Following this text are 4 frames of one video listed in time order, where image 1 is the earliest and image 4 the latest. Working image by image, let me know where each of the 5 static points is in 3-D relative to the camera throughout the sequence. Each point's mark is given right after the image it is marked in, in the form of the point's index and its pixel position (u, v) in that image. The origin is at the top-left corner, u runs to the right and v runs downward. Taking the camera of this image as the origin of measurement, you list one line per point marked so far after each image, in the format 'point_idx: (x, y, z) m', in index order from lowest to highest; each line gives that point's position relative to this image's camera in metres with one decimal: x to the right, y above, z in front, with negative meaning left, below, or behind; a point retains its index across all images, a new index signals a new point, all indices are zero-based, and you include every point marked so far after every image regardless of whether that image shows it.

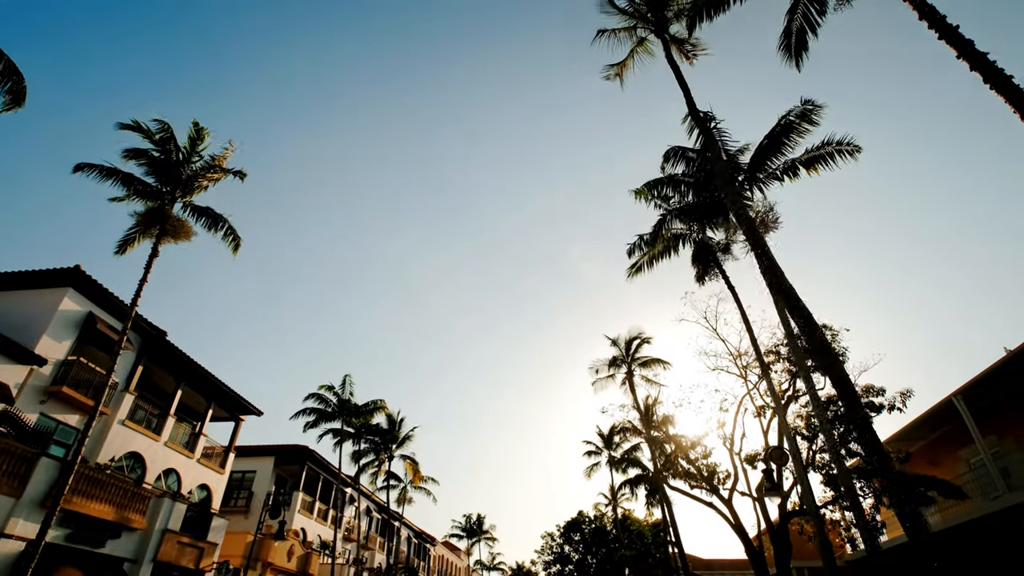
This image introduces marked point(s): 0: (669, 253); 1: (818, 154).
0: (+4.7, +1.0, +15.0) m
1: (+7.5, +3.2, +12.2) m
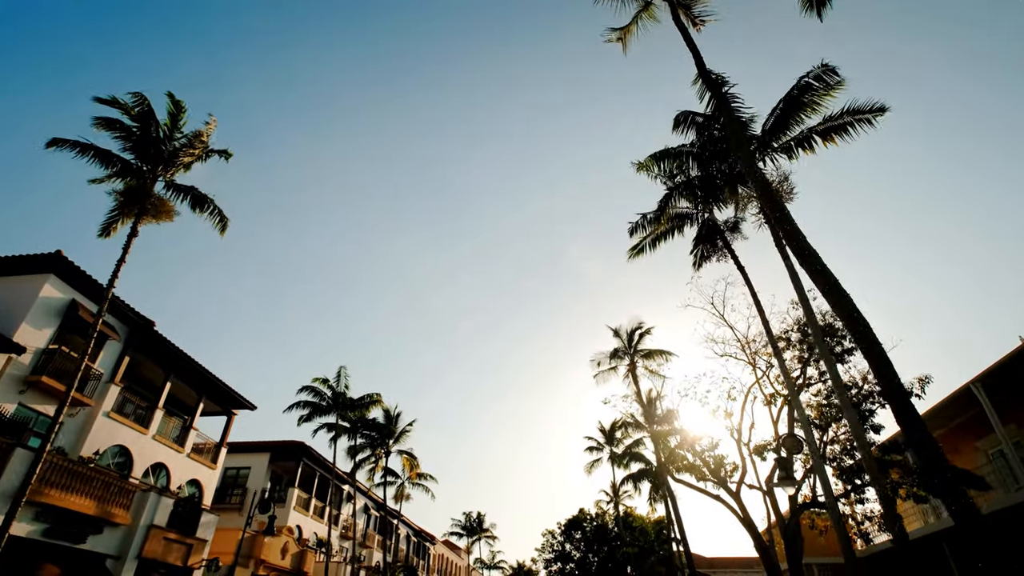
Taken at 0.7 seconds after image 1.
0: (+4.6, +1.5, +14.3) m
1: (+7.4, +3.7, +11.5) m
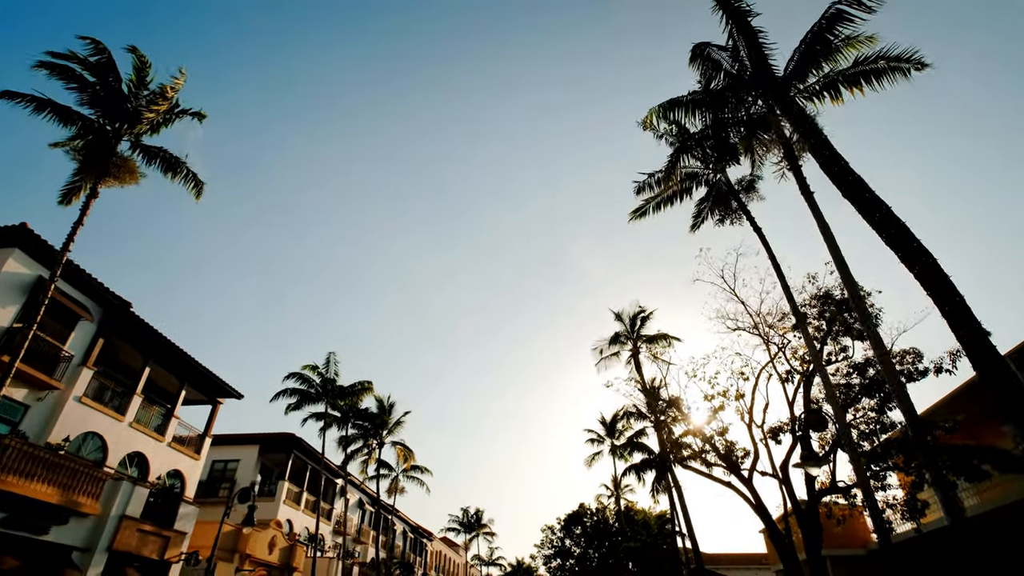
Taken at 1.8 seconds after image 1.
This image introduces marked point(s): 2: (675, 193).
0: (+4.5, +2.4, +13.2) m
1: (+7.3, +4.5, +10.4) m
2: (+4.3, +2.5, +13.0) m
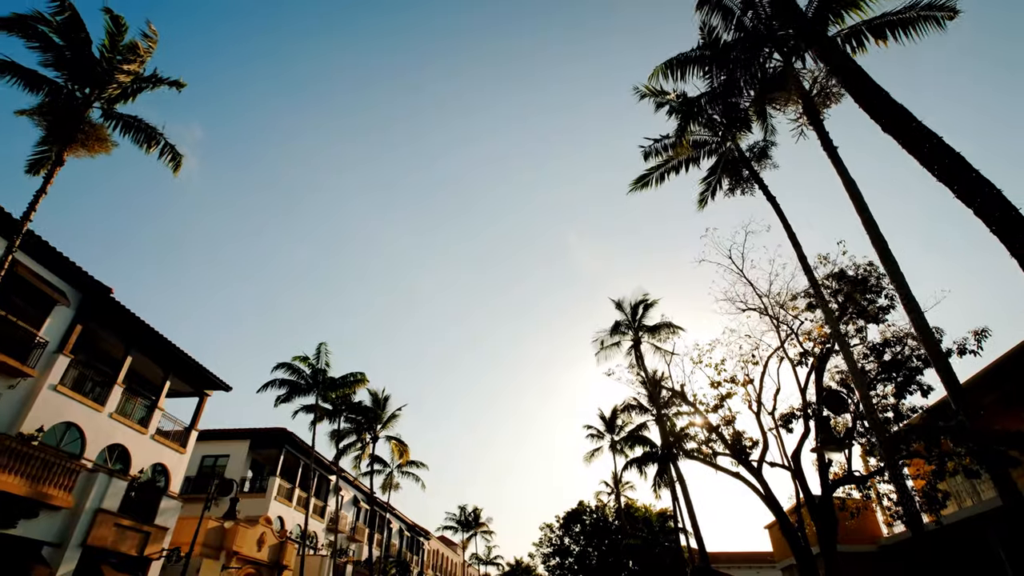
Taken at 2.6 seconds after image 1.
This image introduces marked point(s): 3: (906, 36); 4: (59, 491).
0: (+4.4, +2.9, +12.5) m
1: (+7.2, +5.1, +9.6) m
2: (+4.2, +3.0, +12.2) m
3: (+7.4, +4.8, +9.5) m
4: (-13.1, -5.9, +14.6) m
